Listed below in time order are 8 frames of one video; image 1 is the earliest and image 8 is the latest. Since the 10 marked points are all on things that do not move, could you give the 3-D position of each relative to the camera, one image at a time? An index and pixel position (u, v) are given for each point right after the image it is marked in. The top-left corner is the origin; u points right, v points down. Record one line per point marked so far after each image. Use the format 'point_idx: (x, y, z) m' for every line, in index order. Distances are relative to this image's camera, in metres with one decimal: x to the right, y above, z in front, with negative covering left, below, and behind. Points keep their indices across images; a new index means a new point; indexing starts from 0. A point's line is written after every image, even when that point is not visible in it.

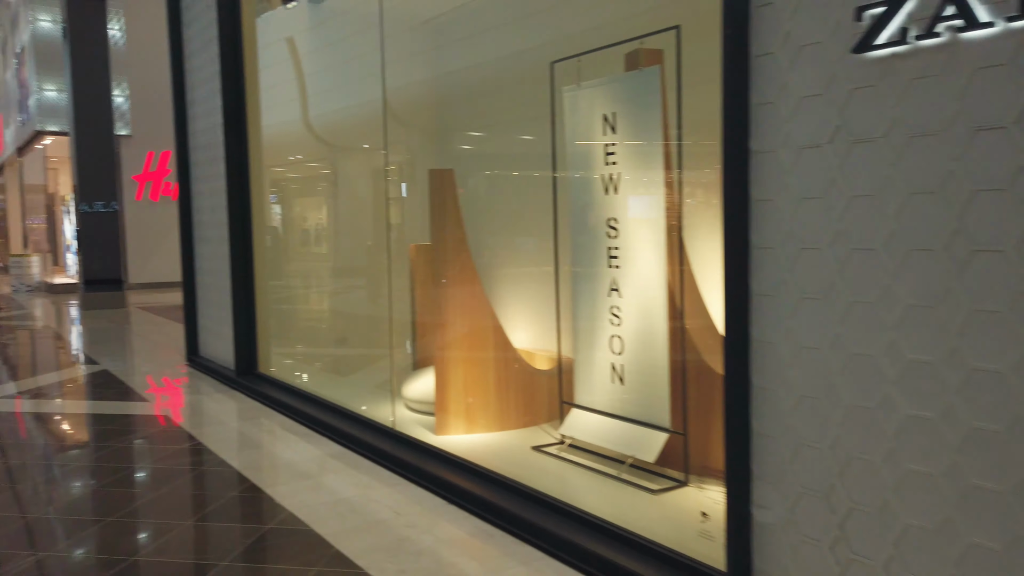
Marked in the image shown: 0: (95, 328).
0: (-5.1, -0.5, +9.2) m
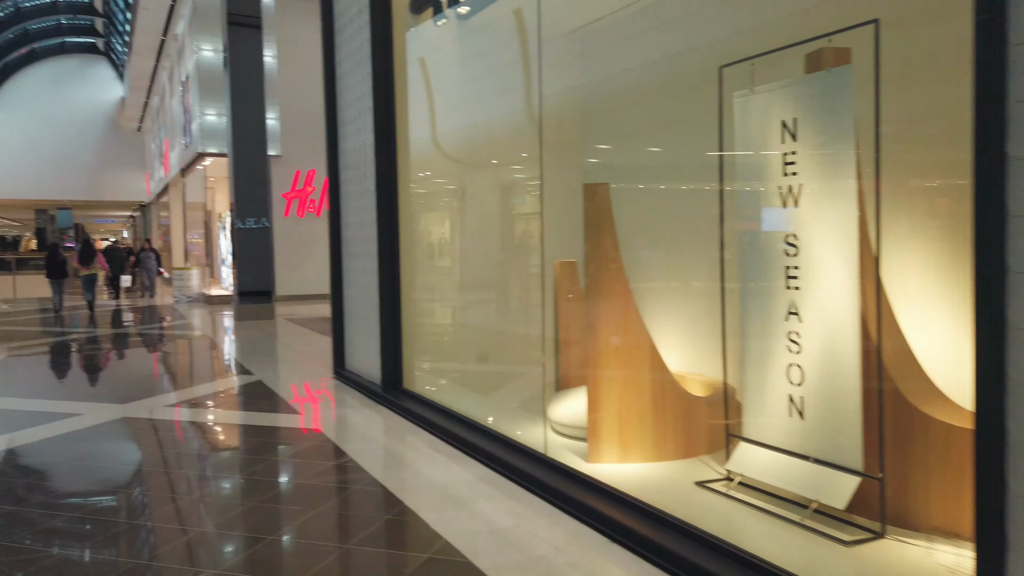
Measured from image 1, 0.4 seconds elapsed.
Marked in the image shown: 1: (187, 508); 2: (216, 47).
0: (-3.4, -0.6, +9.7) m
1: (-1.4, -0.9, +3.2) m
2: (-4.9, +4.0, +12.7) m
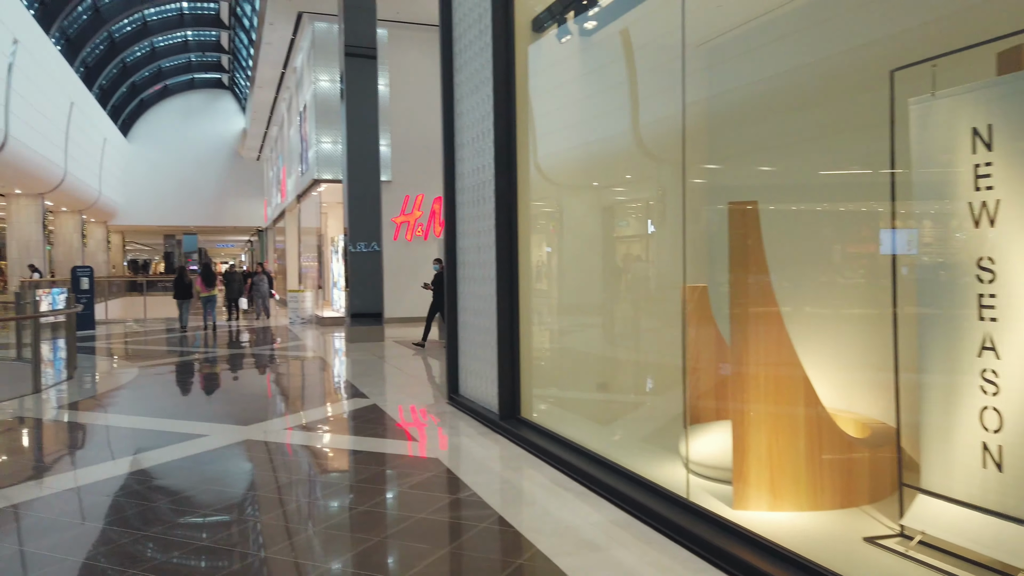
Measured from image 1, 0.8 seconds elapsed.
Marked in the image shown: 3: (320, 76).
0: (-2.0, -0.9, +9.9) m
1: (-0.9, -1.0, +3.1) m
2: (-3.1, +3.7, +13.2) m
3: (-3.3, +3.7, +13.1) m
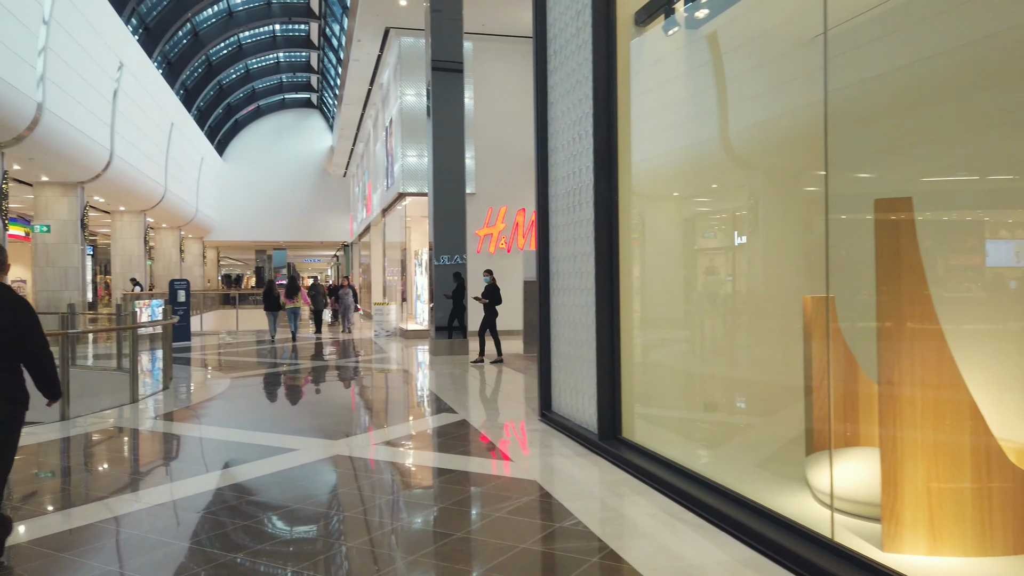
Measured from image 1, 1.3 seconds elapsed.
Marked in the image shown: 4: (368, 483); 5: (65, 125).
0: (-0.9, -1.1, +9.7) m
1: (-0.5, -1.1, +2.9) m
2: (-1.6, +3.4, +13.2) m
3: (-1.8, +3.4, +13.2) m
4: (-0.8, -1.1, +4.1) m
5: (-7.1, +2.6, +12.0) m
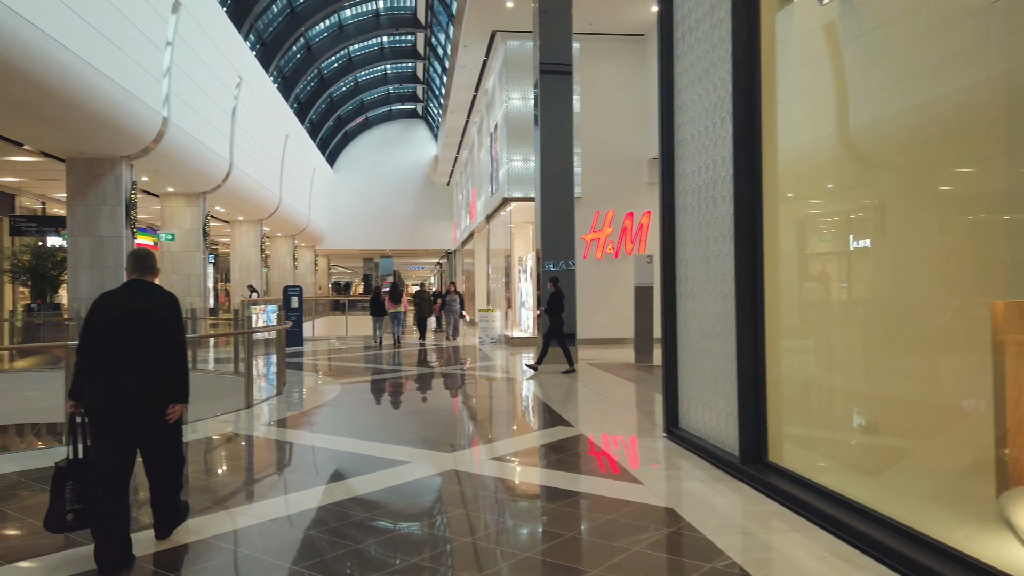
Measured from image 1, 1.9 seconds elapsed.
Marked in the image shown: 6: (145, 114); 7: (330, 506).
0: (+0.5, -1.2, +9.4) m
1: (0.0, -1.1, +2.6) m
2: (+0.2, +3.3, +13.0) m
3: (0.0, +3.3, +13.0) m
4: (-0.1, -1.1, +3.8) m
5: (-5.3, +2.5, +12.5) m
6: (-5.2, +2.5, +10.7) m
7: (-0.9, -1.1, +3.8) m
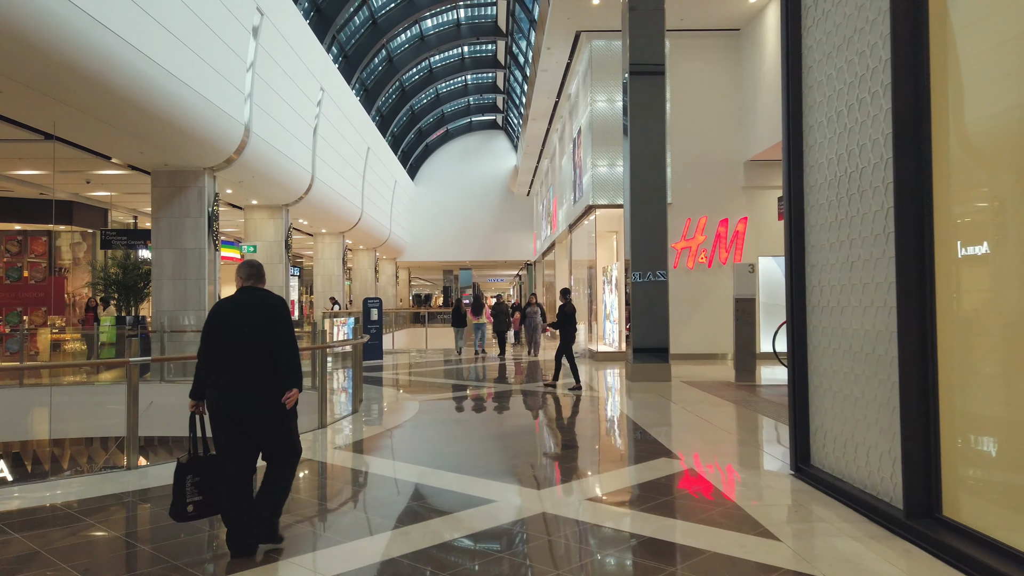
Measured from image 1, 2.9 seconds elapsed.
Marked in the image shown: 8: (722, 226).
0: (+1.5, -1.3, +8.7) m
1: (+0.3, -1.1, +2.0) m
2: (+1.6, +3.1, +12.4) m
3: (+1.4, +3.1, +12.4) m
4: (+0.3, -1.1, +3.2) m
5: (-4.0, +2.3, +12.5) m
6: (-4.0, +2.3, +10.6) m
7: (-0.4, -1.1, +3.3) m
8: (+3.3, +1.0, +12.1) m
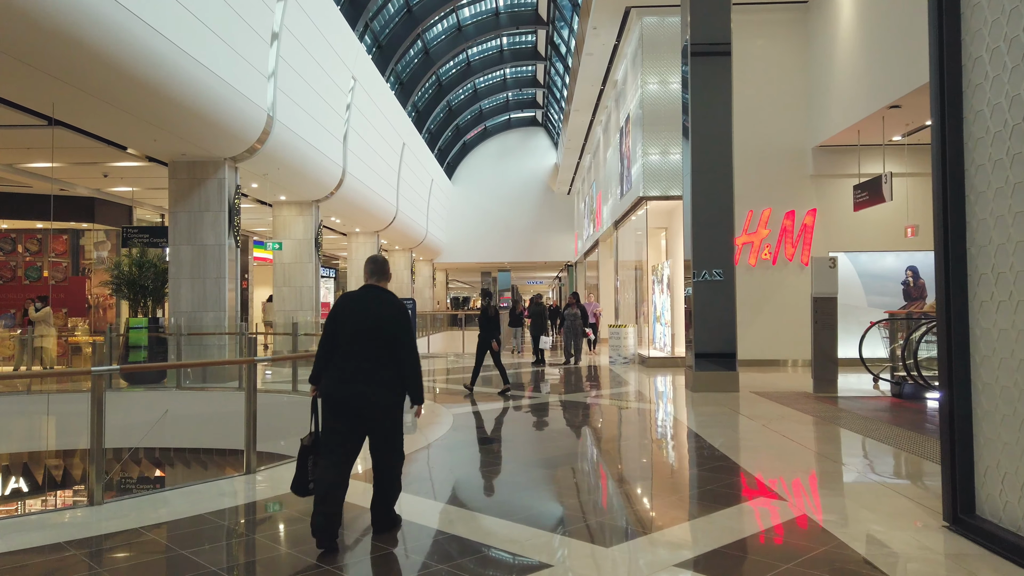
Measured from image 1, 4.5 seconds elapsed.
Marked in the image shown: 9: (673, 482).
0: (+2.0, -1.3, +7.7) m
1: (+0.5, -1.0, +1.0) m
2: (+2.3, +3.1, +11.4) m
3: (+2.0, +3.1, +11.4) m
4: (+0.5, -1.1, +2.3) m
5: (-3.3, +2.3, +11.7) m
6: (-3.4, +2.3, +9.9) m
7: (-0.2, -1.1, +2.3) m
8: (+4.0, +1.0, +11.0) m
9: (+1.1, -1.3, +5.0) m
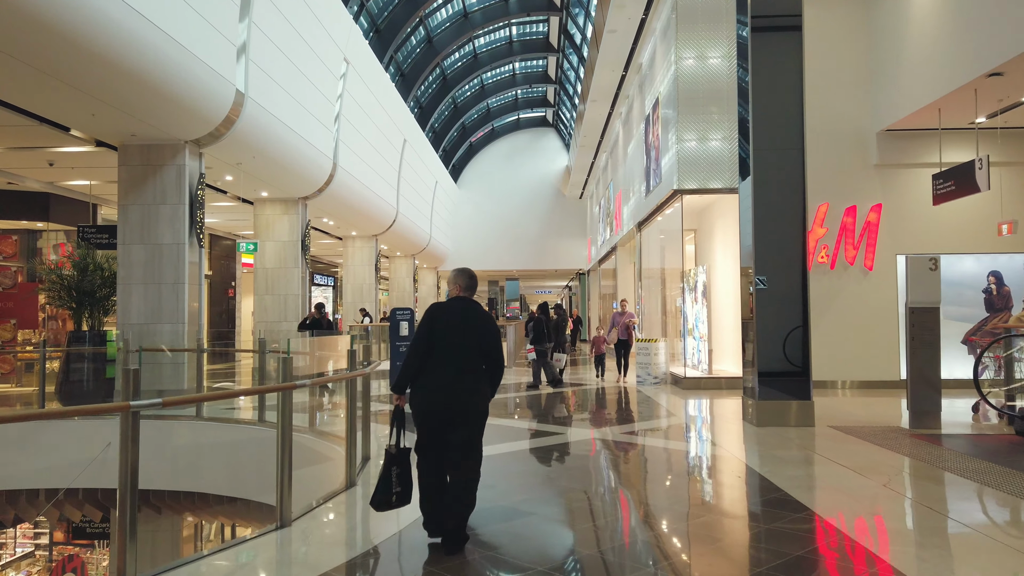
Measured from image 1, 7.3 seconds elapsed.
0: (+2.1, -1.3, +6.0) m
1: (+0.5, -1.0, -0.6) m
2: (+2.5, +3.0, +9.8) m
3: (+2.2, +3.0, +9.8) m
4: (+0.6, -1.1, +0.6) m
5: (-3.1, +2.2, +10.2) m
6: (-3.3, +2.2, +8.3) m
7: (-0.2, -1.1, +0.7) m
8: (+4.2, +0.9, +9.4) m
9: (+1.2, -1.3, +3.4) m
